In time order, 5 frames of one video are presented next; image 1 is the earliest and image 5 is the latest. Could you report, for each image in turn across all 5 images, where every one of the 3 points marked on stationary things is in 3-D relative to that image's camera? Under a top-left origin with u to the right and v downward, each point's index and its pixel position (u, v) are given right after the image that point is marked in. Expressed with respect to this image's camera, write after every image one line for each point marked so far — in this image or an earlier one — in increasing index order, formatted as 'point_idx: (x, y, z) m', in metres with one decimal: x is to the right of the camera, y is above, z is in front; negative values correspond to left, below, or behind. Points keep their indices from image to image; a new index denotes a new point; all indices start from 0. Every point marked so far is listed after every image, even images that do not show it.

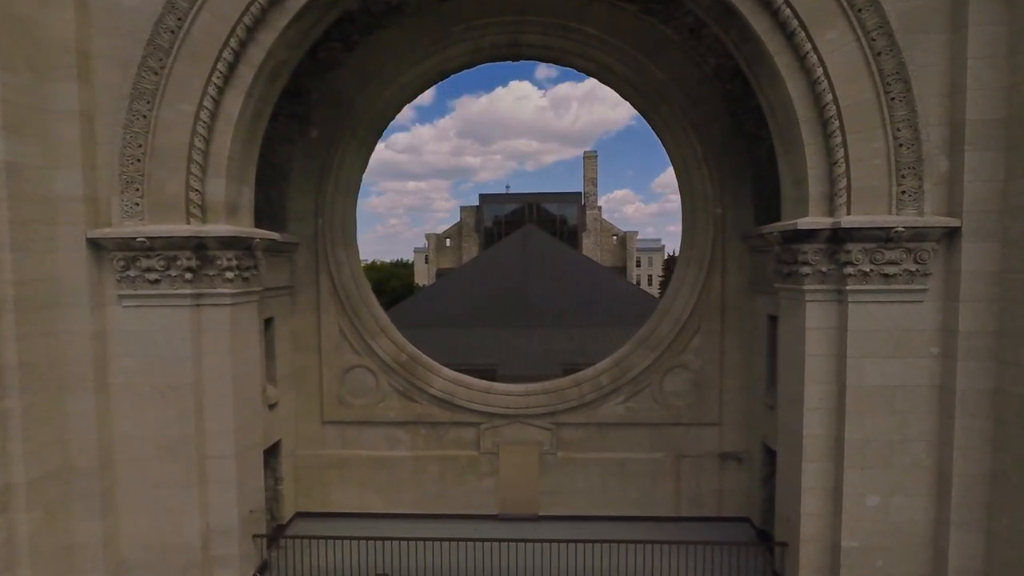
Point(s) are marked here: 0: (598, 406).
0: (+1.0, -1.3, +6.0) m
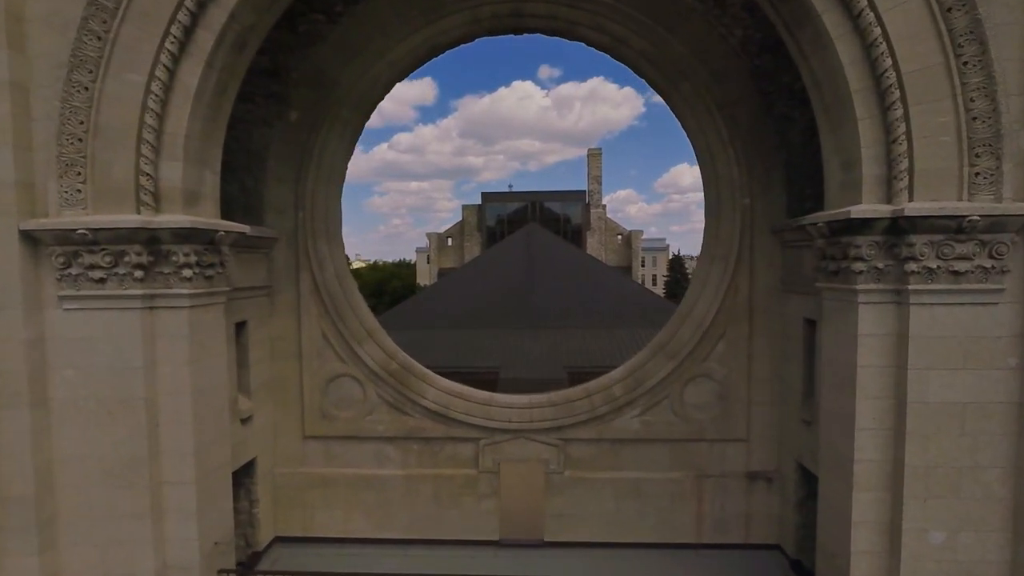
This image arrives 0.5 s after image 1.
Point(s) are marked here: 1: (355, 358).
0: (+1.0, -1.3, +5.3) m
1: (-1.6, -0.7, +5.4) m
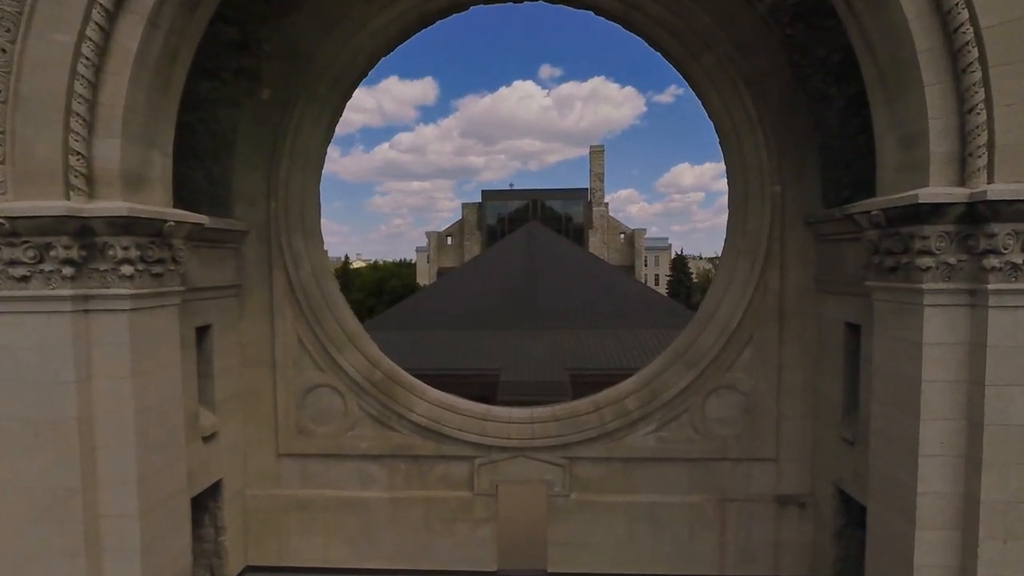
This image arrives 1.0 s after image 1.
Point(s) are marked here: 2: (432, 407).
0: (+1.0, -1.3, +4.7) m
1: (-1.6, -0.7, +4.8) m
2: (-0.7, -1.1, +4.8) m
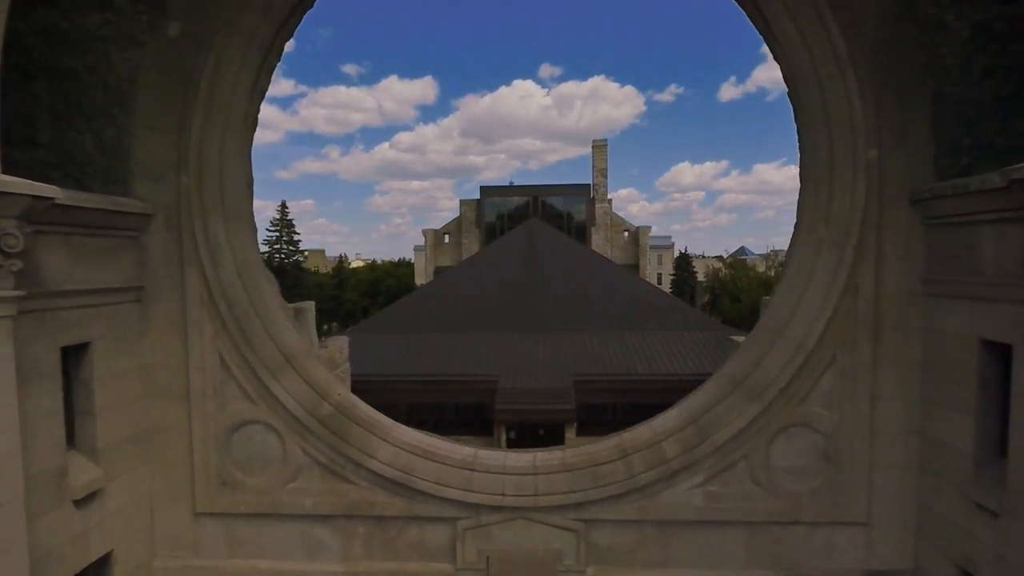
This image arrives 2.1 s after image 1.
0: (+0.9, -1.3, +3.5) m
1: (-1.6, -0.7, +3.6) m
2: (-0.7, -1.1, +3.6) m
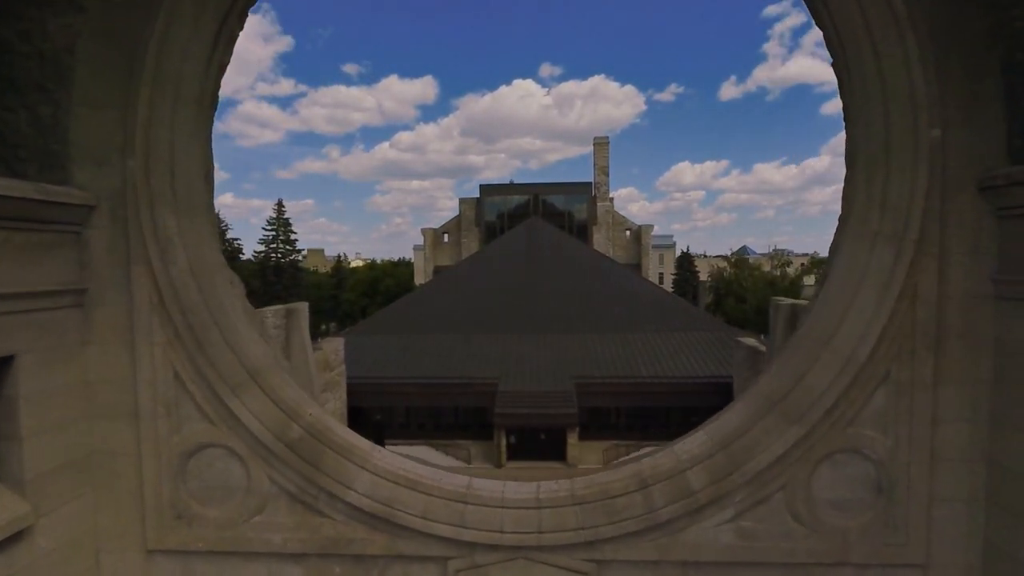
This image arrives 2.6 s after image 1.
0: (+0.9, -1.3, +3.0) m
1: (-1.6, -0.7, +3.1) m
2: (-0.7, -1.1, +3.1) m
